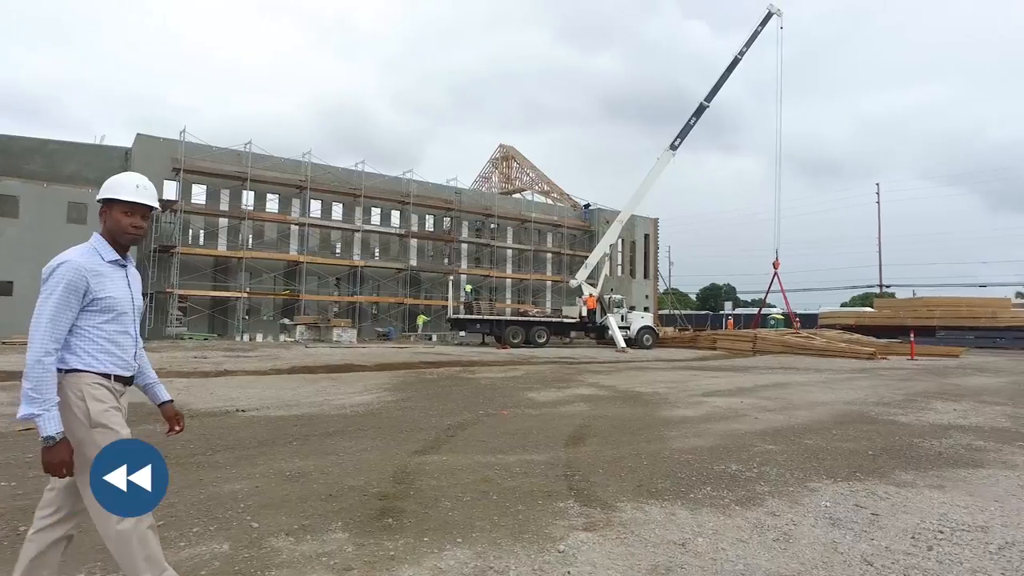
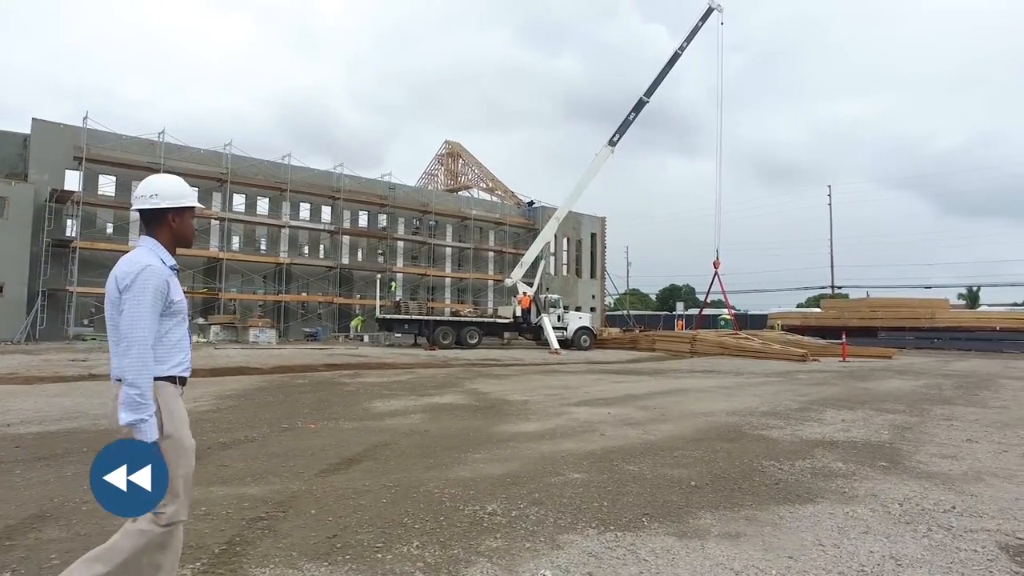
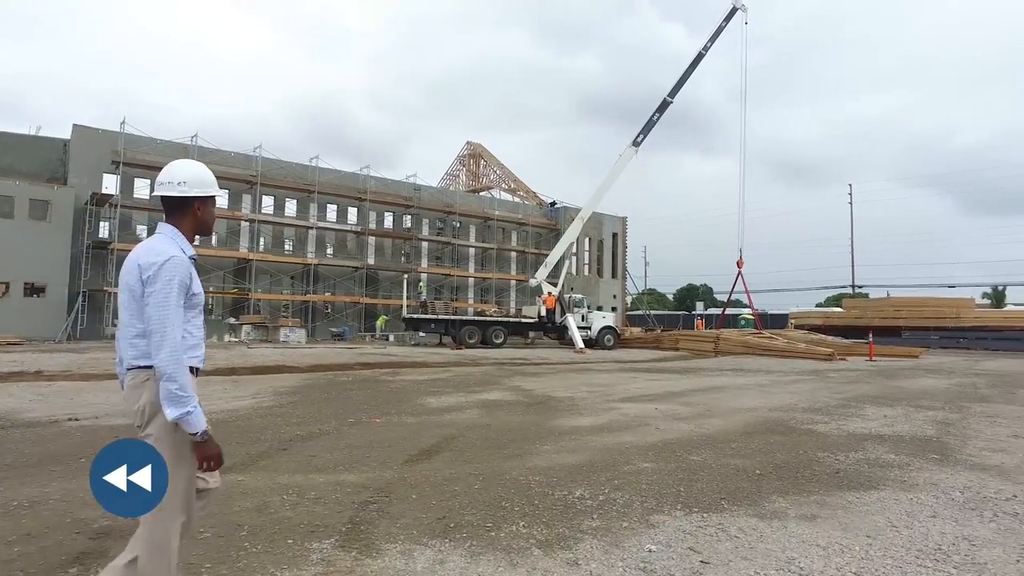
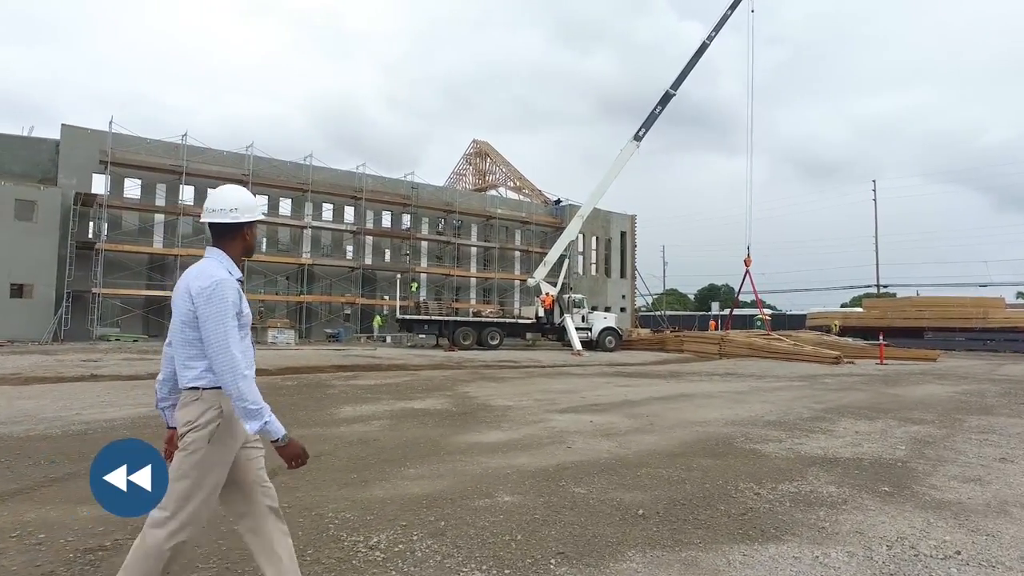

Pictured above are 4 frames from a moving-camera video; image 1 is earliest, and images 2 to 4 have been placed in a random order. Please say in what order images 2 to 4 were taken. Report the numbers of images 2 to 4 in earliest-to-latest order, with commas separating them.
3, 2, 4
